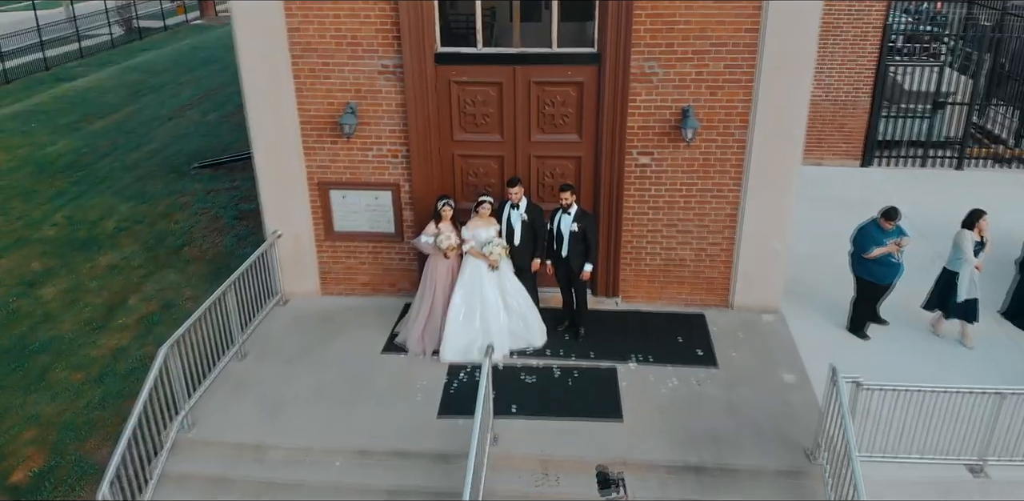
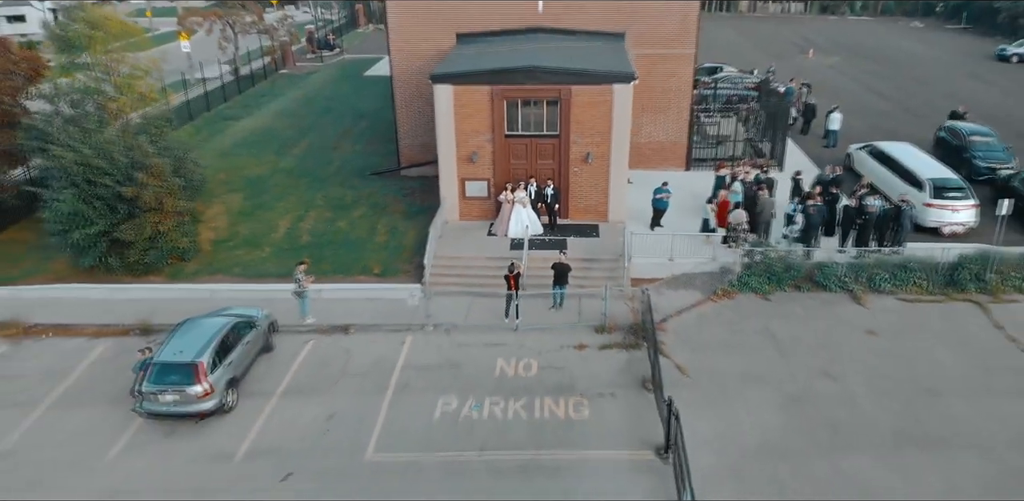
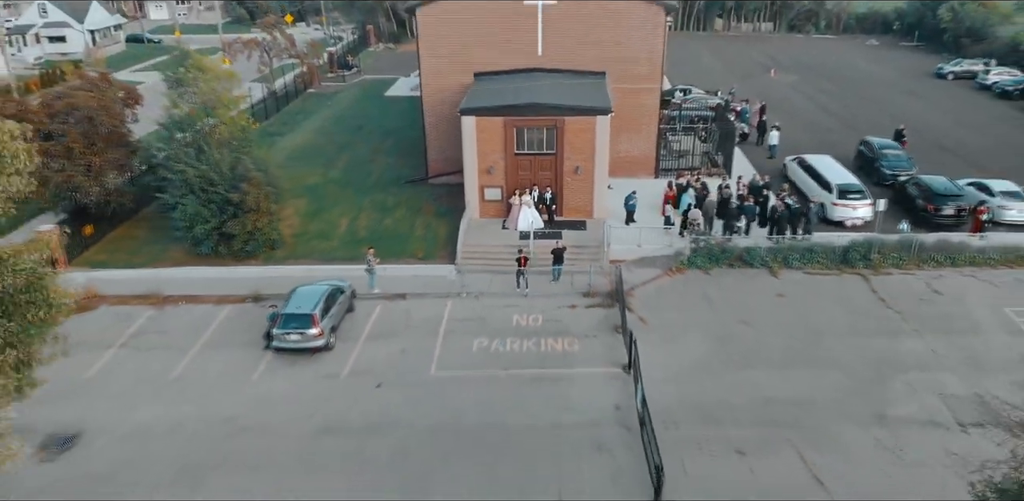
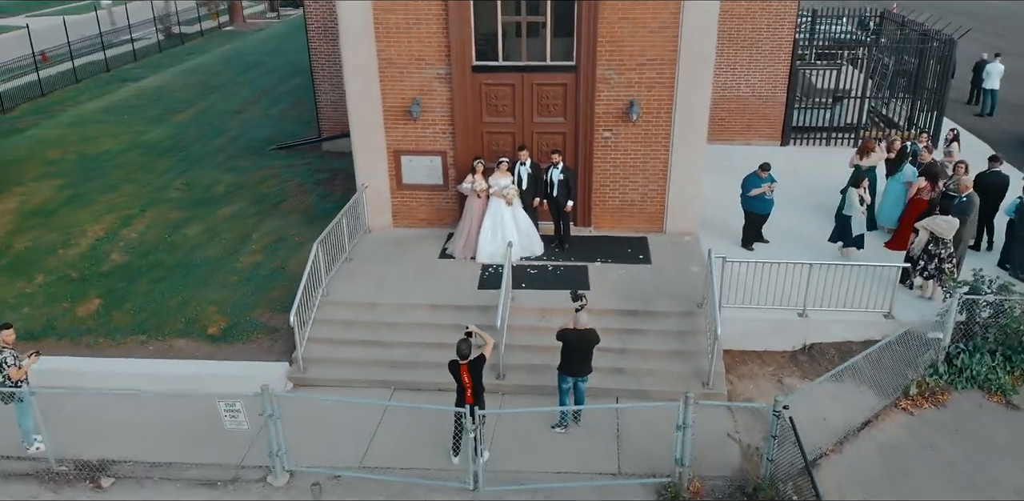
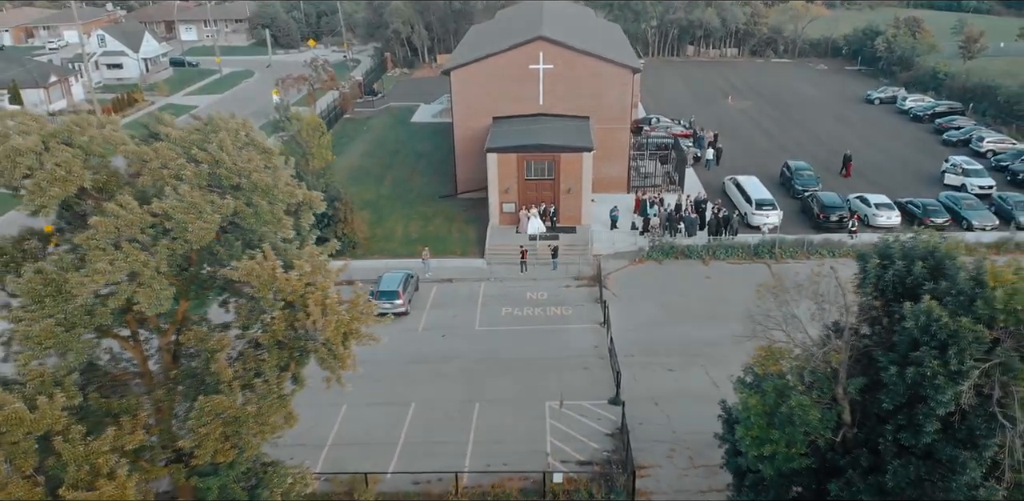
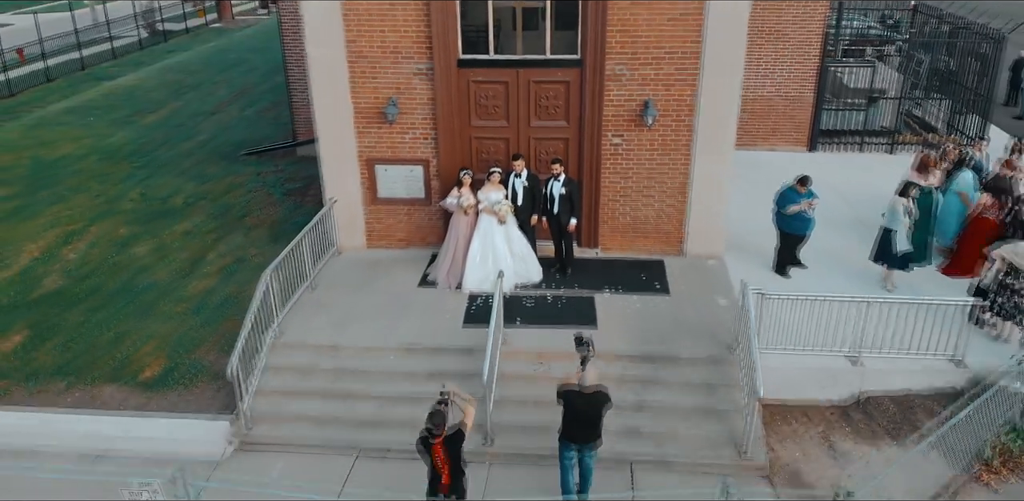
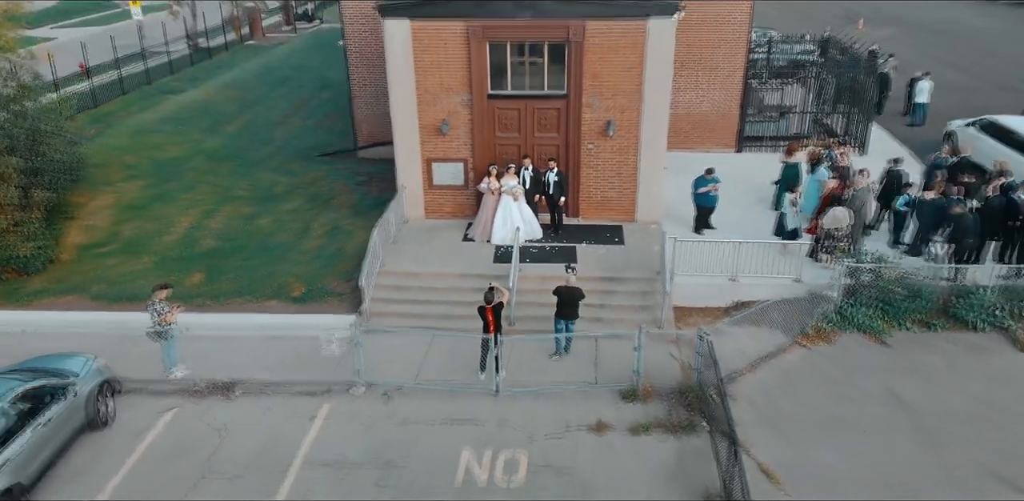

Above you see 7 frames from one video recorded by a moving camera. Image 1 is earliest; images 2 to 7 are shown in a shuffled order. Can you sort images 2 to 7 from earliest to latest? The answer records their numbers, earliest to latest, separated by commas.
6, 4, 7, 2, 3, 5
